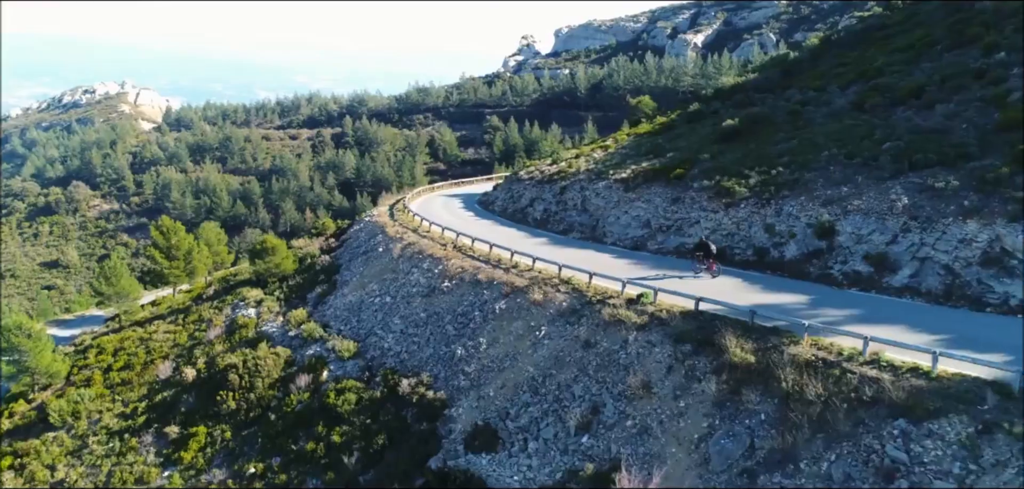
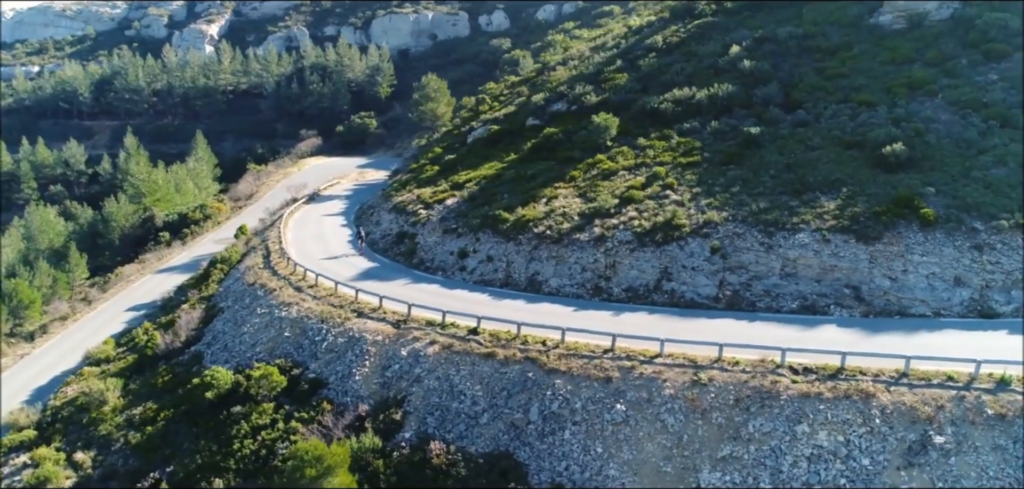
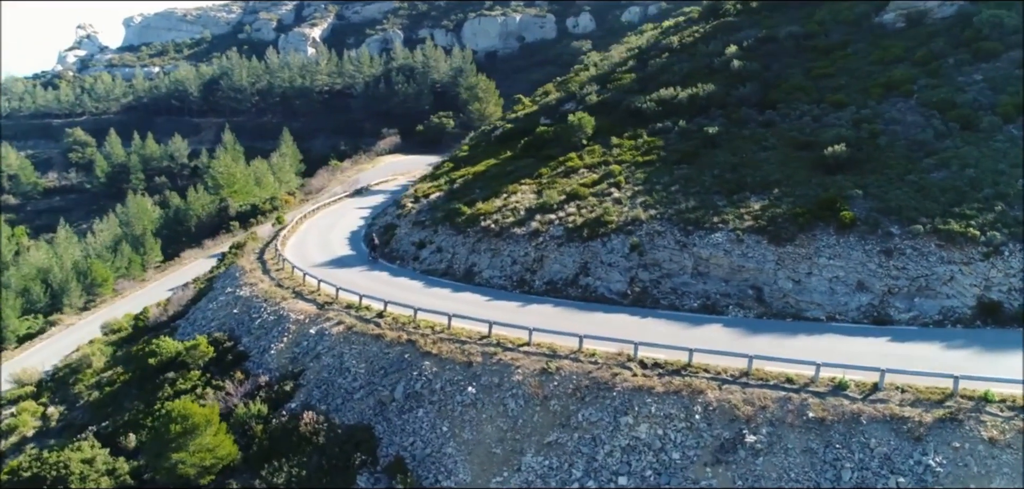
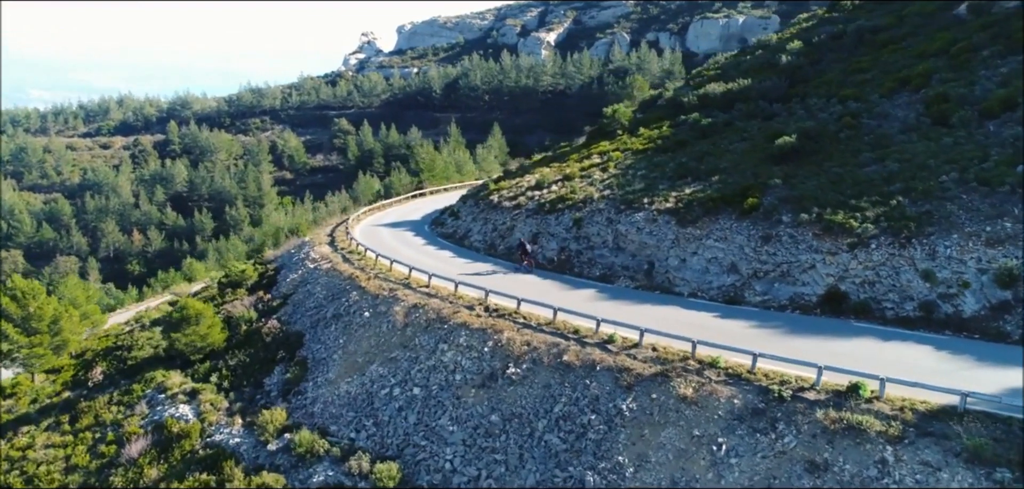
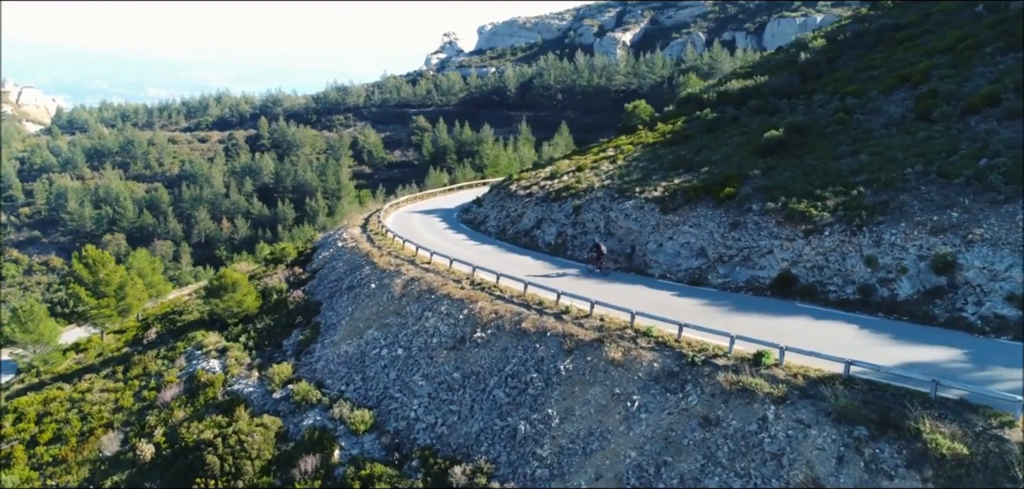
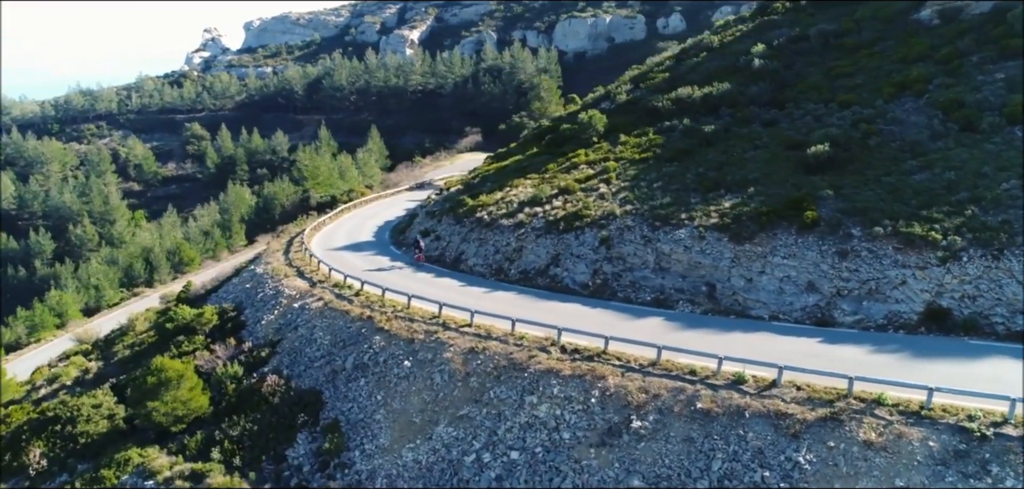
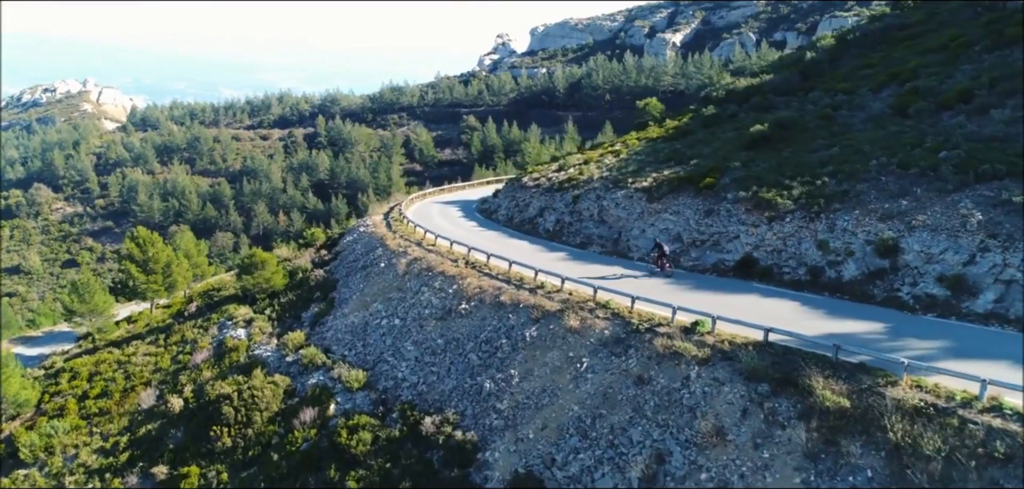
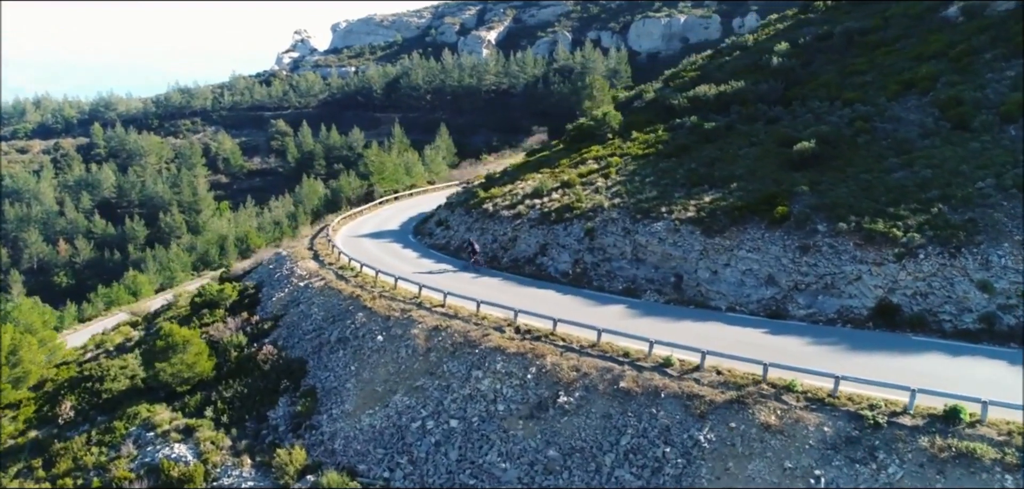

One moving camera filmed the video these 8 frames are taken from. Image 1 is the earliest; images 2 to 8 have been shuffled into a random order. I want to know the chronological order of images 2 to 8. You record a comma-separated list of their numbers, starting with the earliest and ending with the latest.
7, 5, 4, 8, 6, 3, 2
